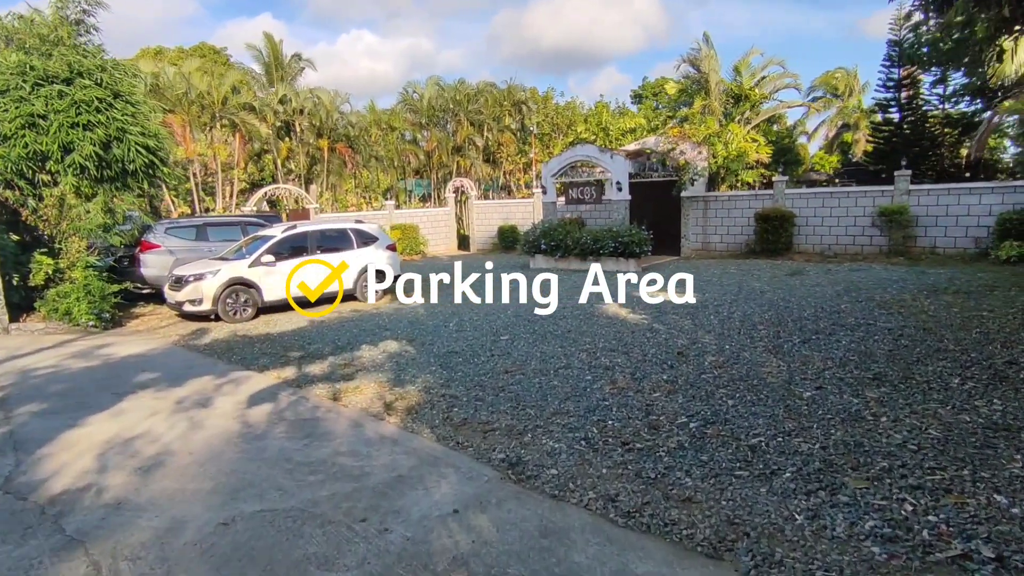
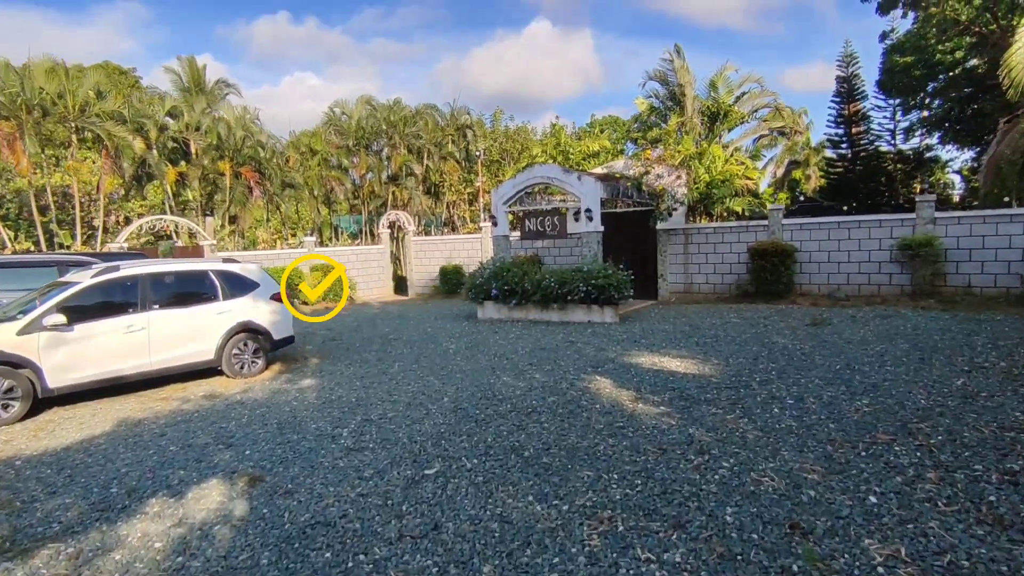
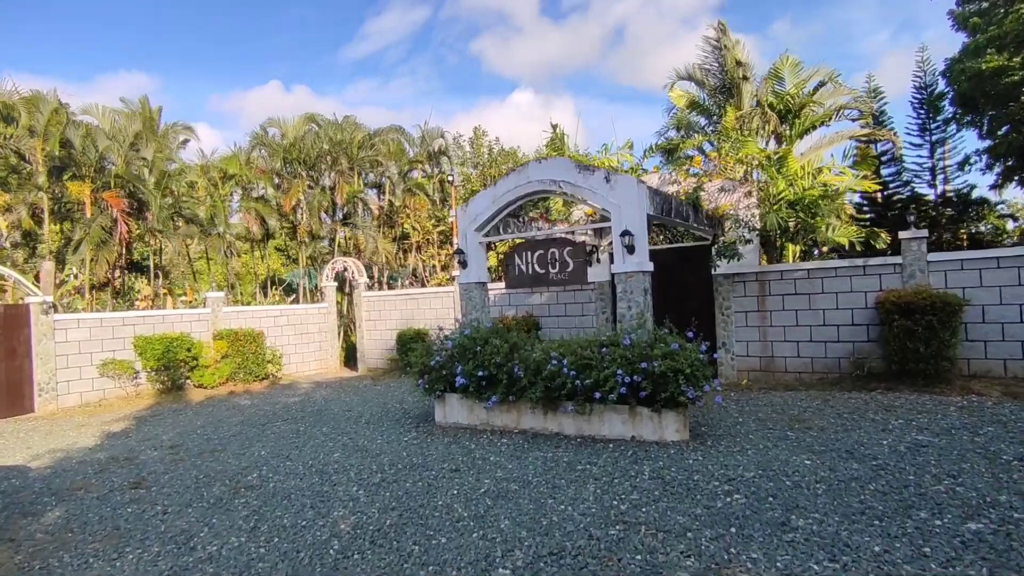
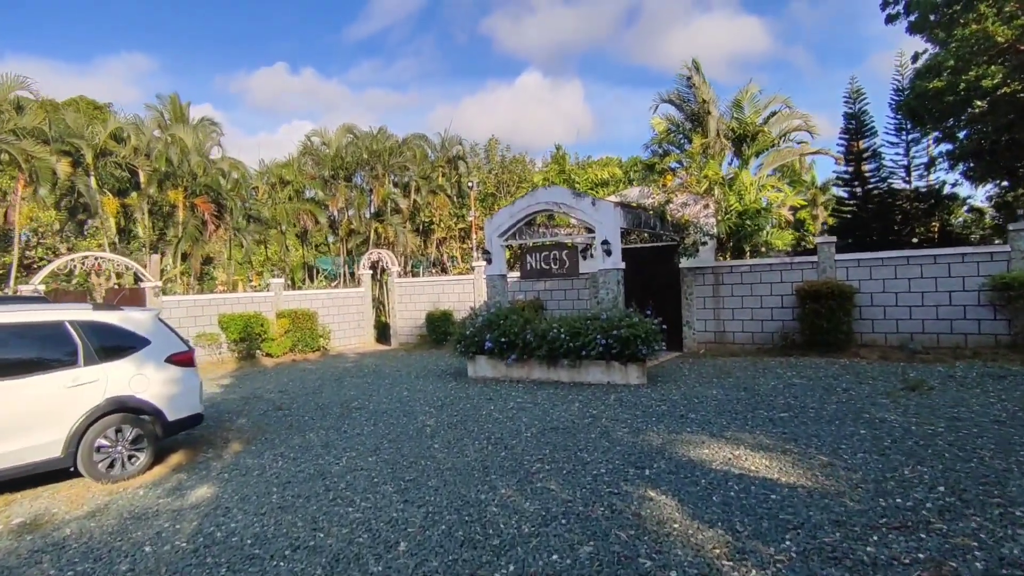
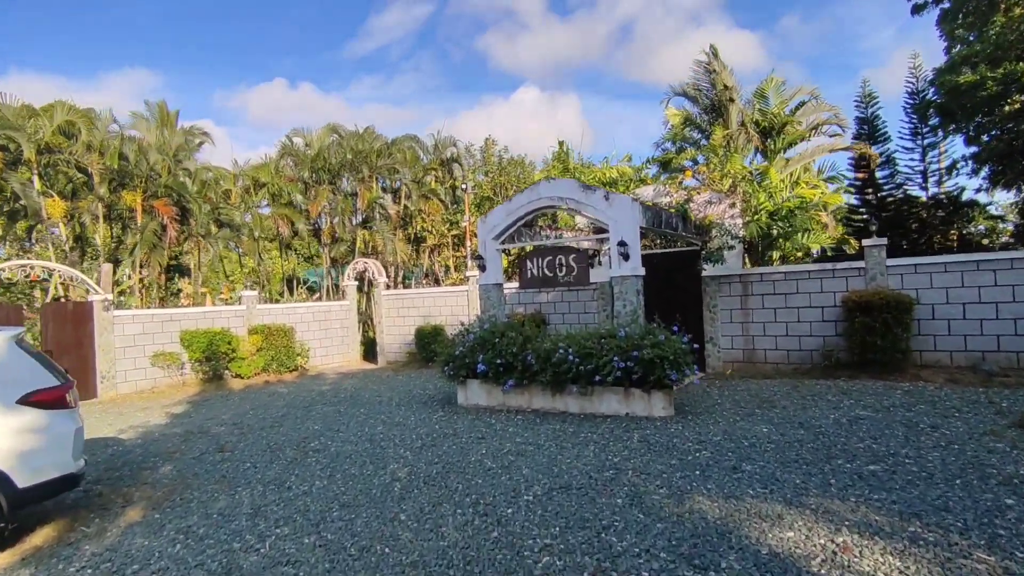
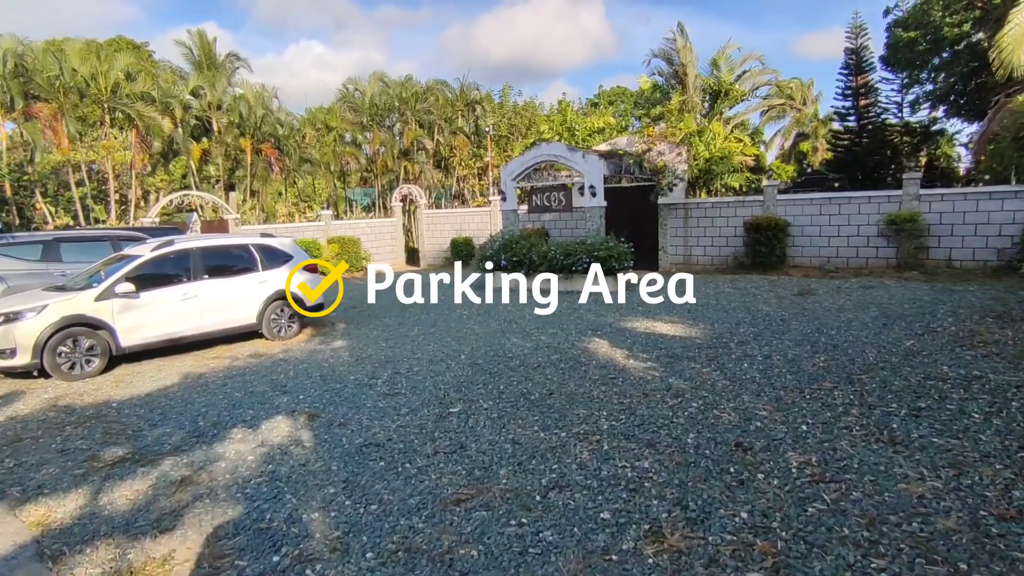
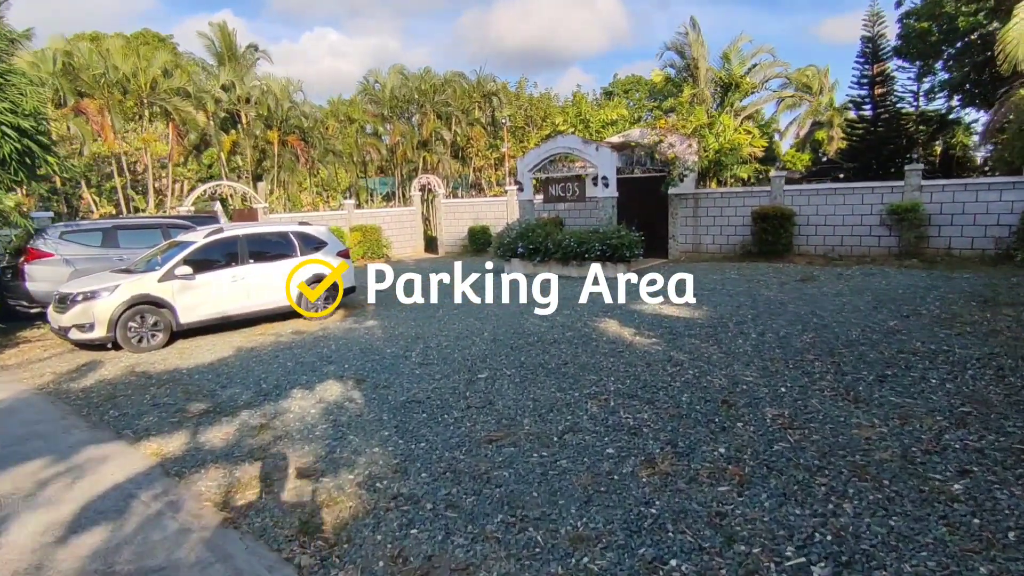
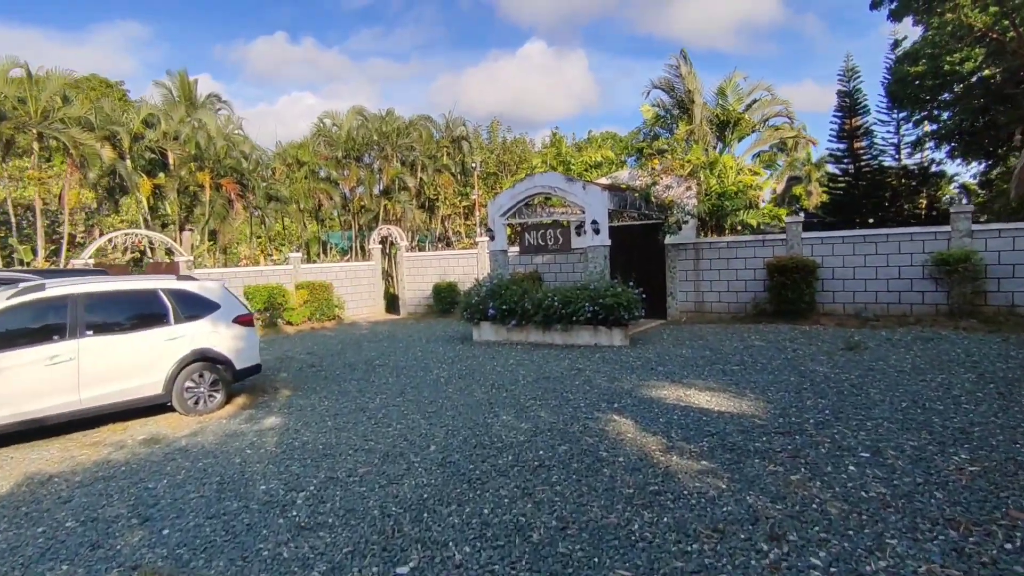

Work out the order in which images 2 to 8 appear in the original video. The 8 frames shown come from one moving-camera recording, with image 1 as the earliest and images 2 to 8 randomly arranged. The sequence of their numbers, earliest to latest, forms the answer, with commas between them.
7, 6, 2, 8, 4, 5, 3
